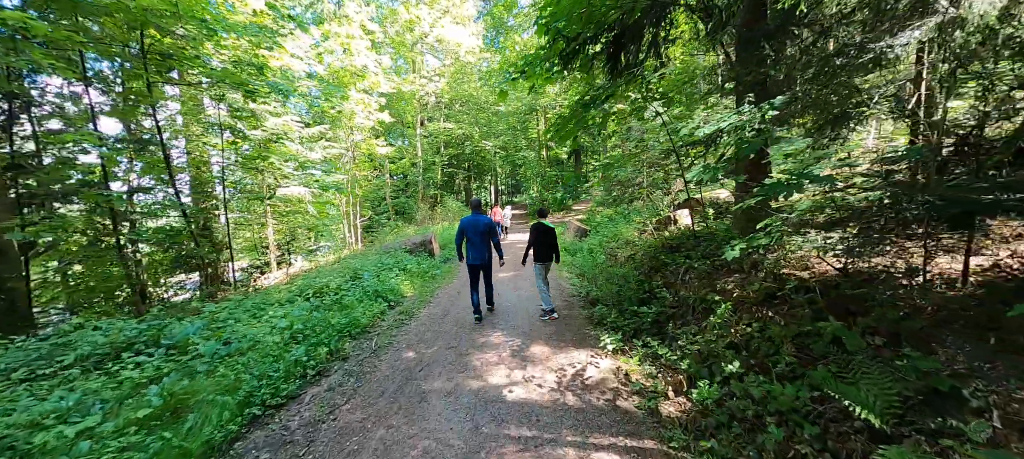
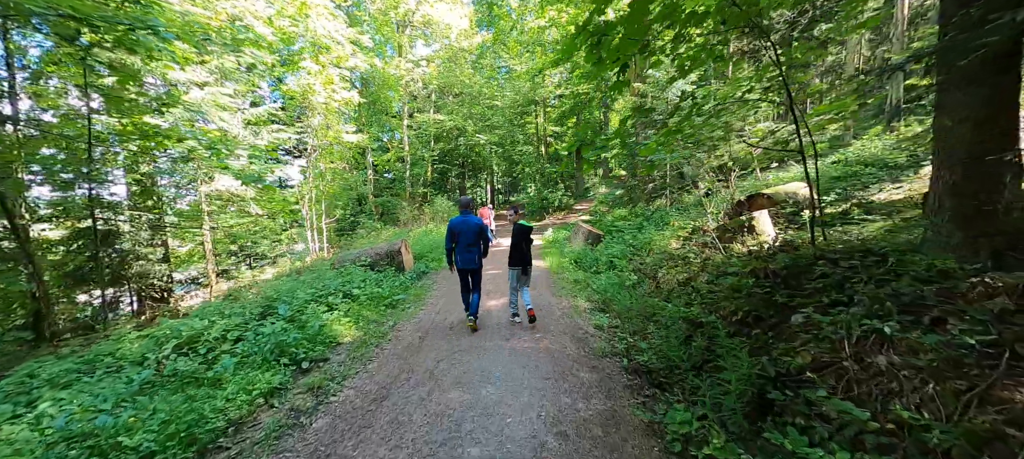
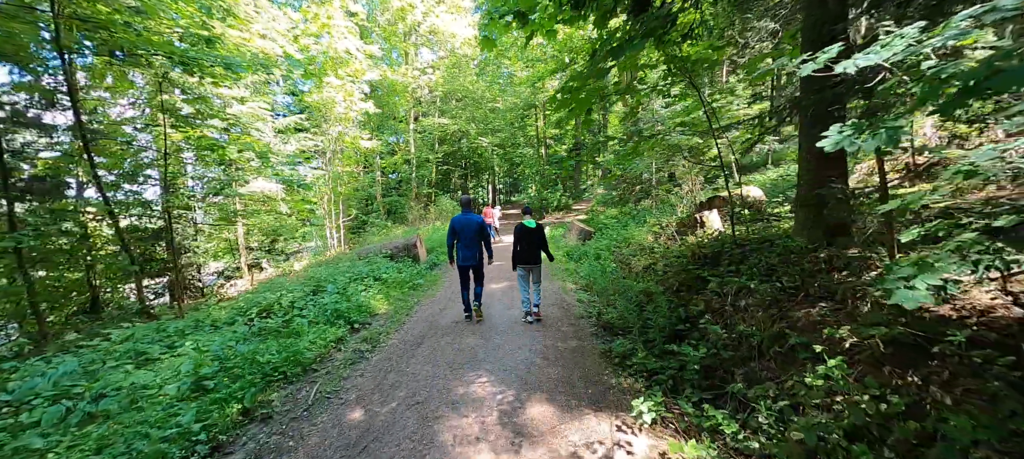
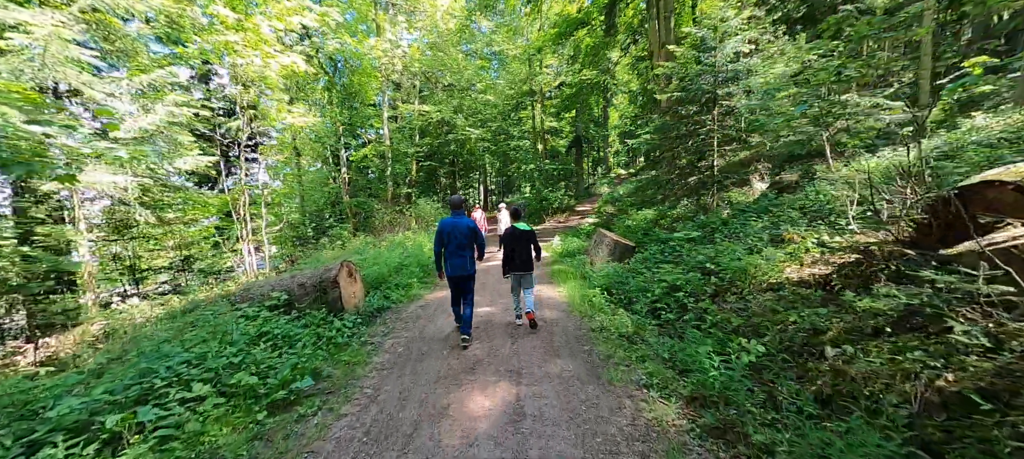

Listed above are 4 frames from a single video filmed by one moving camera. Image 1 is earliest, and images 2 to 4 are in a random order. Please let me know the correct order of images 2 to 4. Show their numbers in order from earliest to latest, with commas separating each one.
3, 2, 4
